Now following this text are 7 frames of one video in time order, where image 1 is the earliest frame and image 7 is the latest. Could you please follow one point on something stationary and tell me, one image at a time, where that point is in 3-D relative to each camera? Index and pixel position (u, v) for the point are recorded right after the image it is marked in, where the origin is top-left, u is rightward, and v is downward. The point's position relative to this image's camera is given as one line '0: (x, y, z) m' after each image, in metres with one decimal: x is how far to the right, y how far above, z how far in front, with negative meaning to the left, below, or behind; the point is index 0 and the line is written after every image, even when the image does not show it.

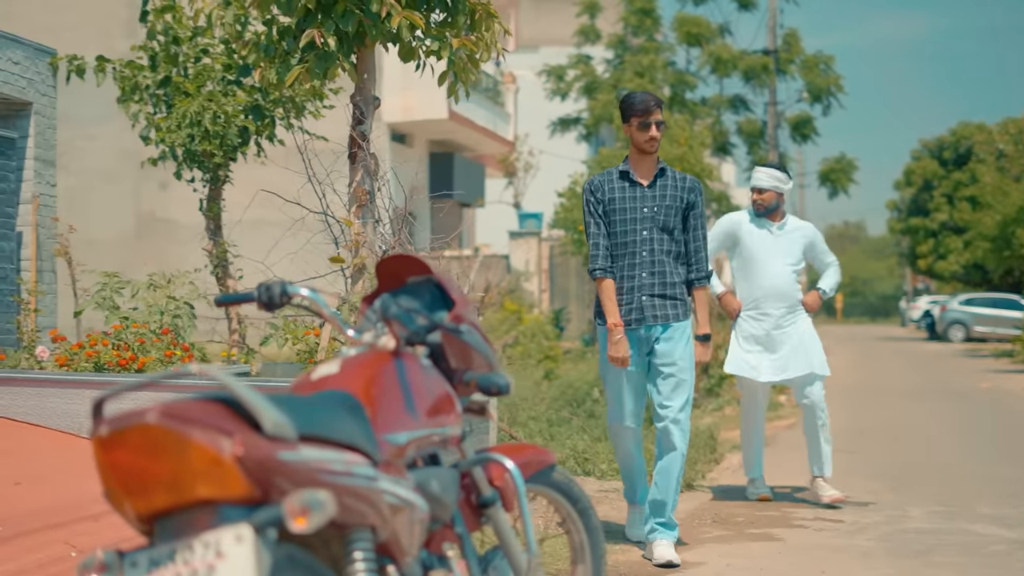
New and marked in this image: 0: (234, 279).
0: (-1.7, +0.1, +10.0) m
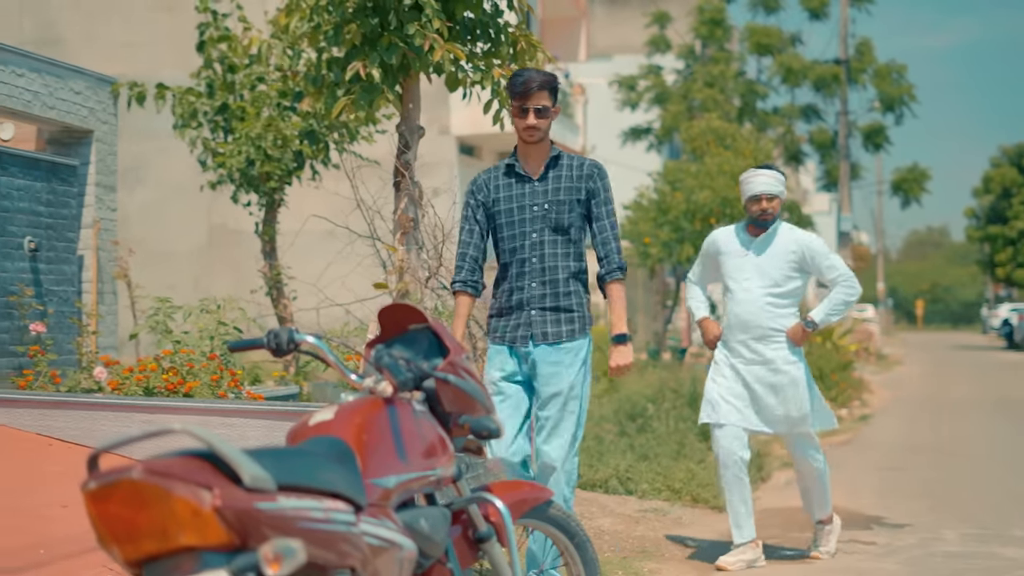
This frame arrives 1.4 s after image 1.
0: (-1.4, -0.1, +10.3) m
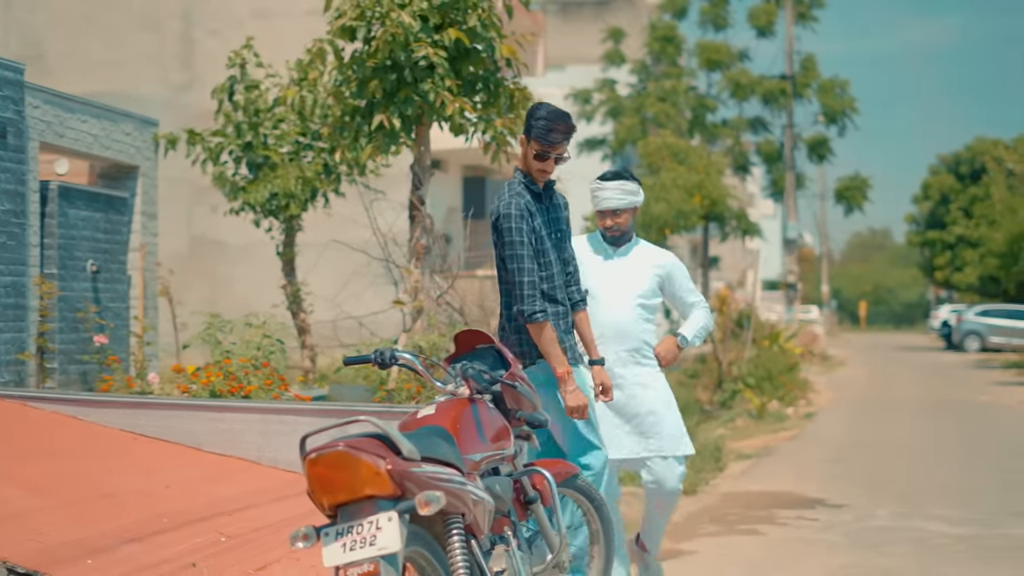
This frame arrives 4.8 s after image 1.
0: (-1.4, -0.2, +11.7) m
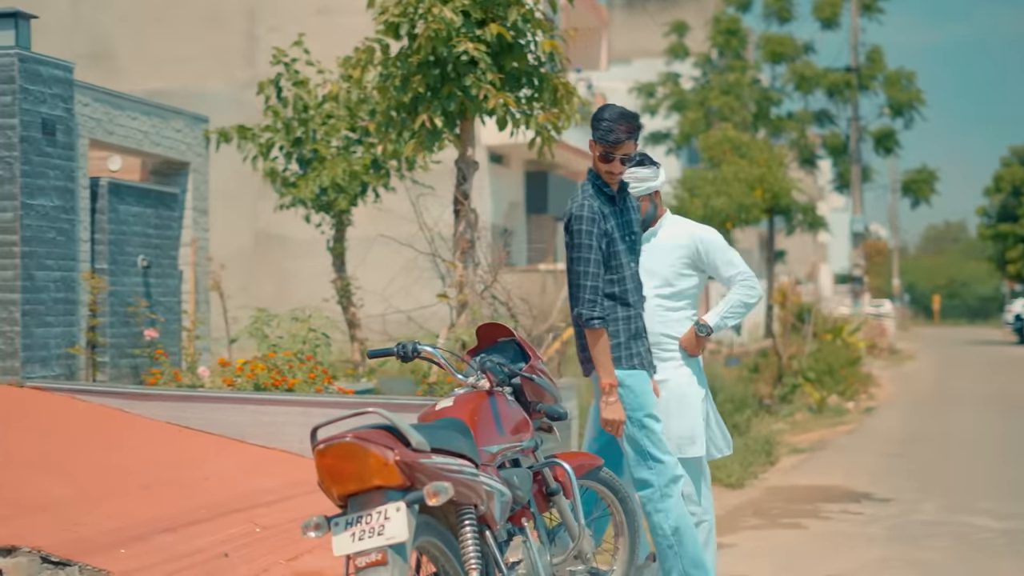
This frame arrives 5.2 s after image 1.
0: (-1.1, -0.1, +11.8) m
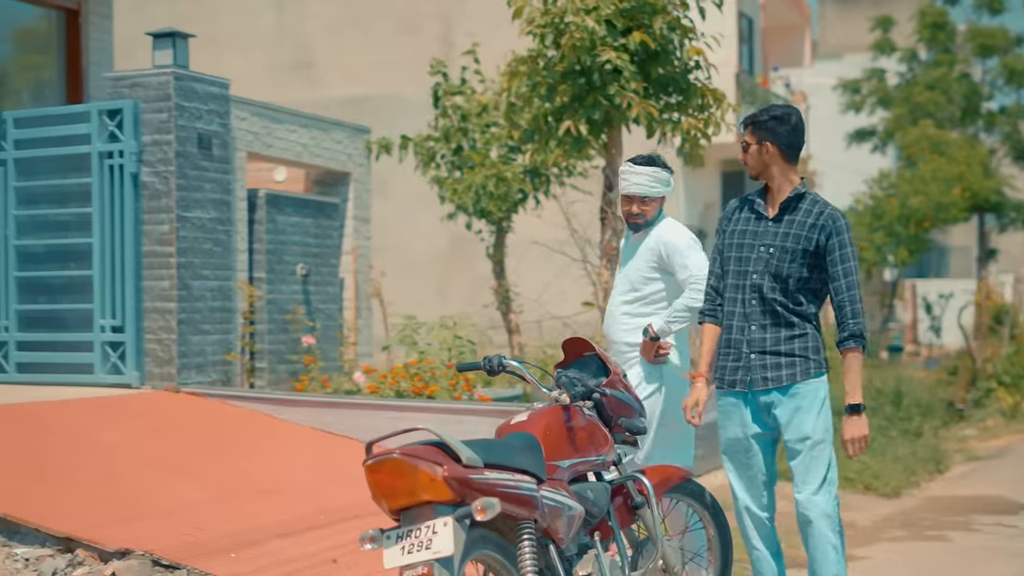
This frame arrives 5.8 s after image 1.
0: (0.0, -0.2, +11.9) m
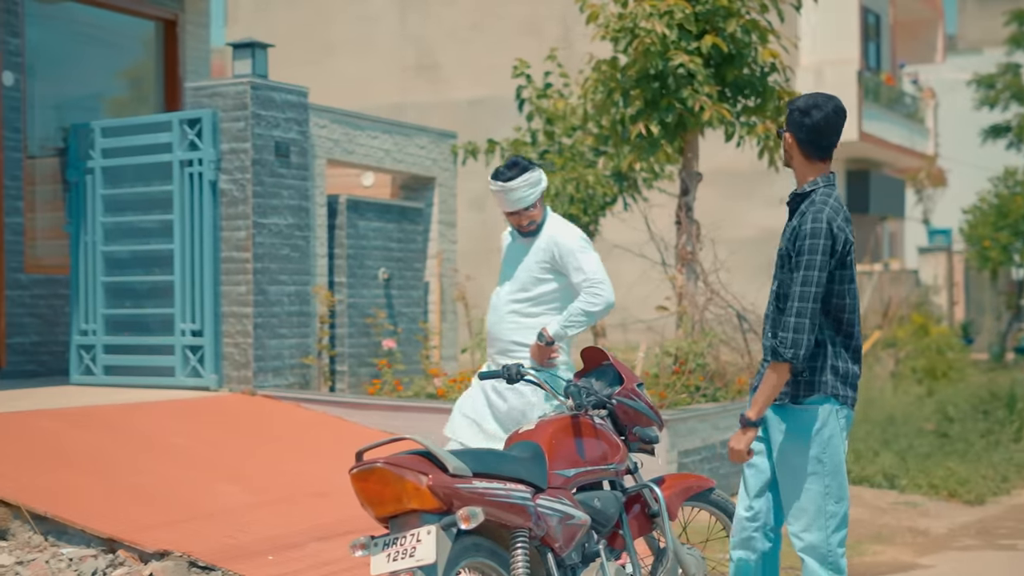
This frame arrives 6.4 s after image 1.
0: (+0.6, -0.2, +12.0) m
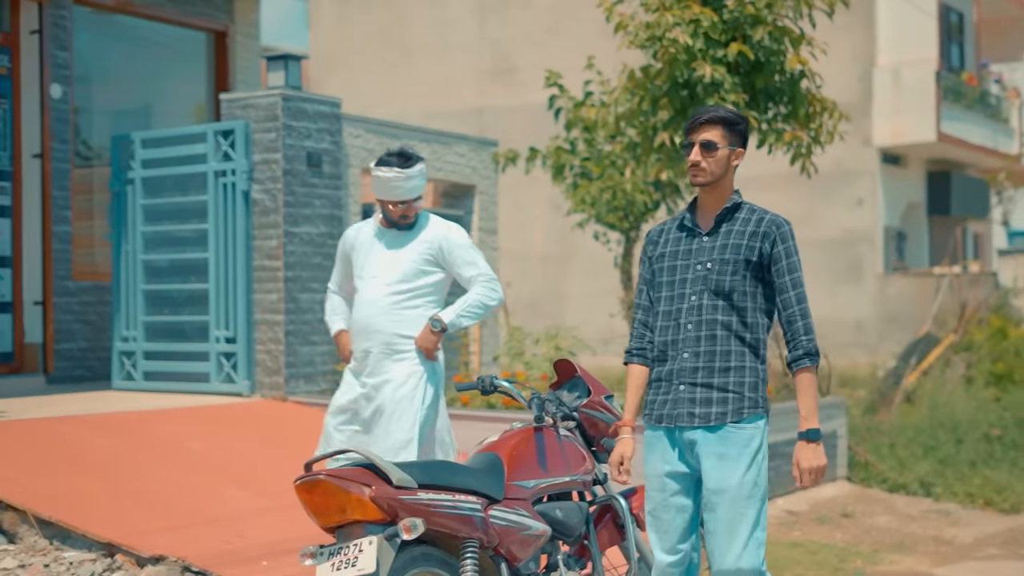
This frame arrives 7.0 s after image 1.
0: (+0.9, -0.2, +12.0) m
